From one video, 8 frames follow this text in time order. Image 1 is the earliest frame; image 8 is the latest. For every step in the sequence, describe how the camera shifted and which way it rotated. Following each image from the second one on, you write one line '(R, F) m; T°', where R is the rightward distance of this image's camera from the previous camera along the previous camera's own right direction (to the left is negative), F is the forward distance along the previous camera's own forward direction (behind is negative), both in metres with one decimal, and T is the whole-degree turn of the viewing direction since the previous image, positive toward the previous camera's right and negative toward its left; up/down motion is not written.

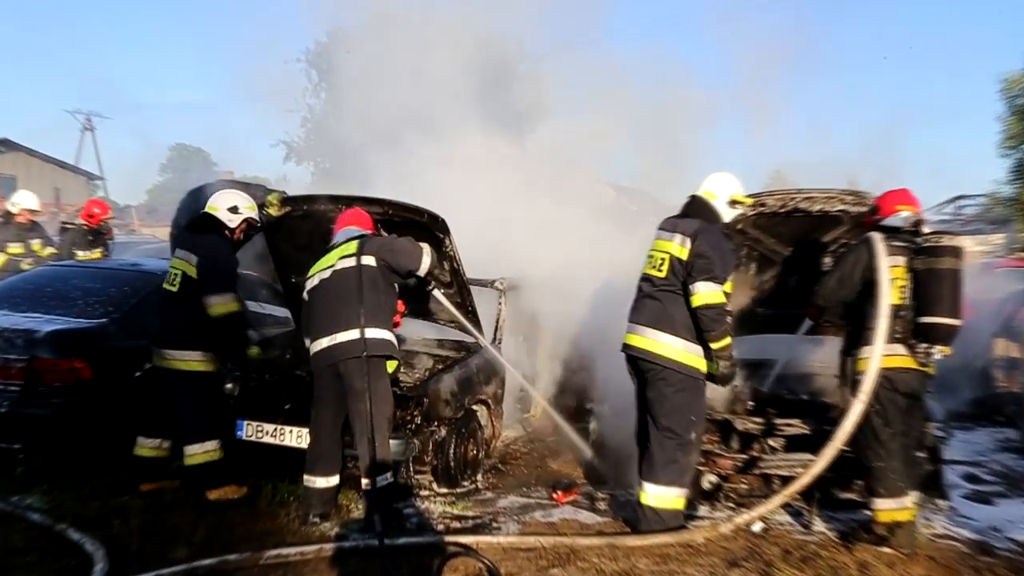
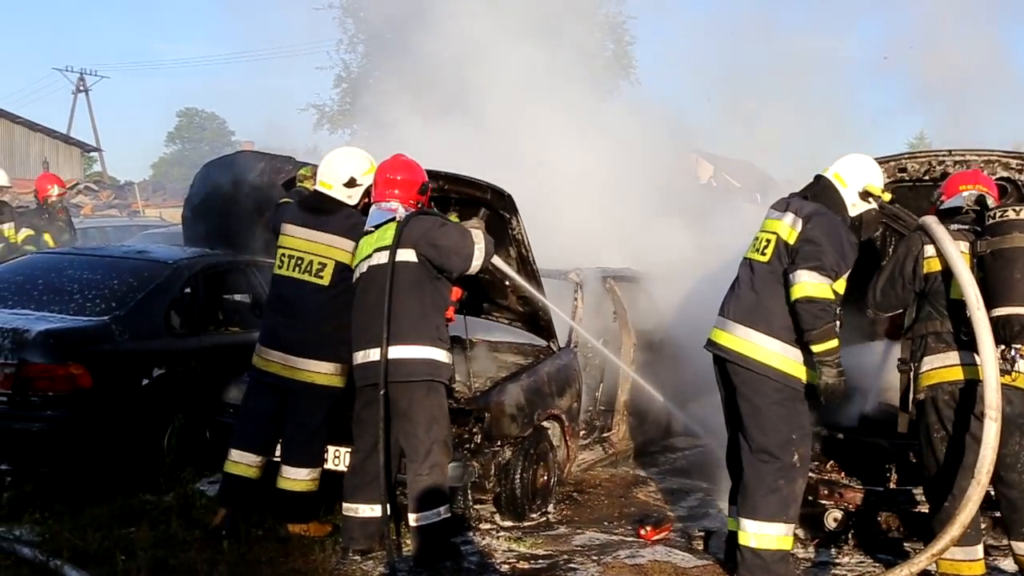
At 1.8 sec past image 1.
(-0.4, +0.8) m; -1°
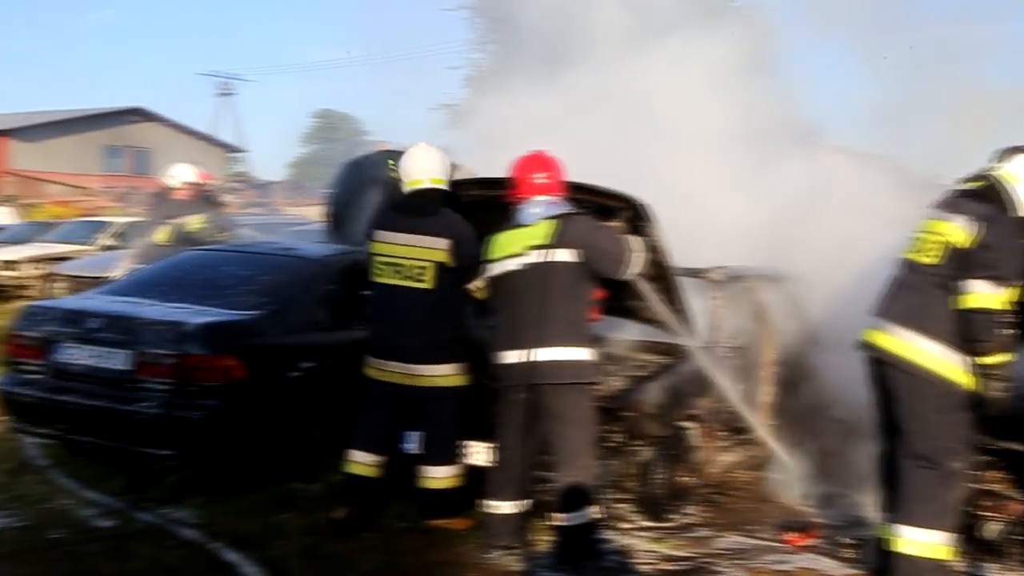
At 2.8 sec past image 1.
(-0.4, 0.0) m; -5°
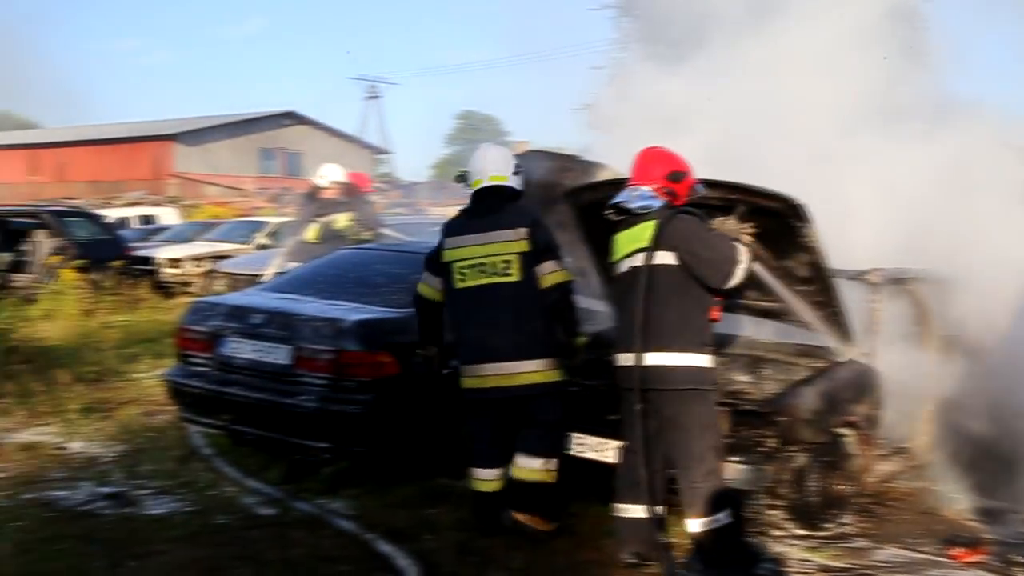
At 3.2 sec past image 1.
(-0.5, 0.0) m; -5°
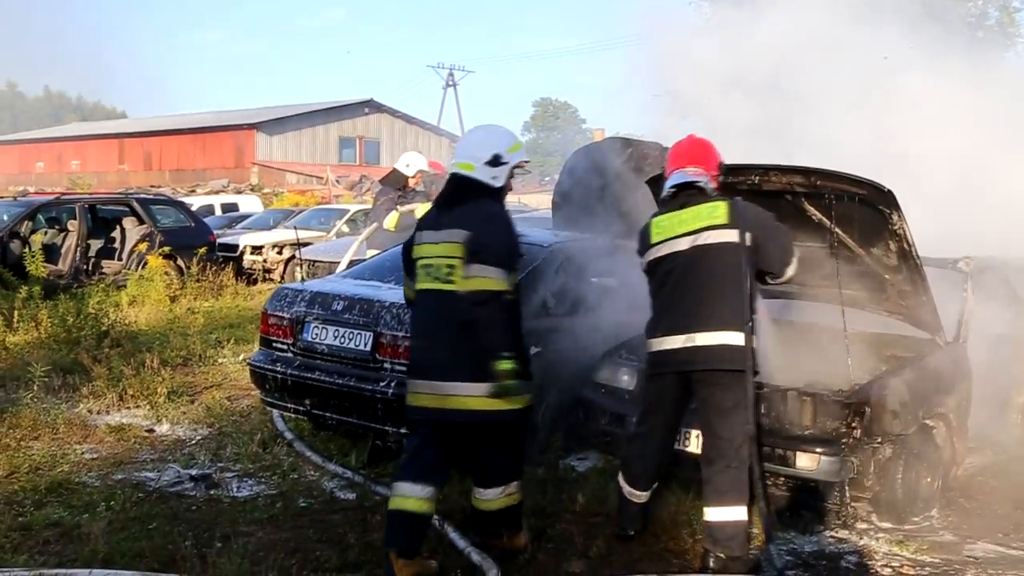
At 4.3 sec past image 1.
(-0.3, 0.0) m; -2°
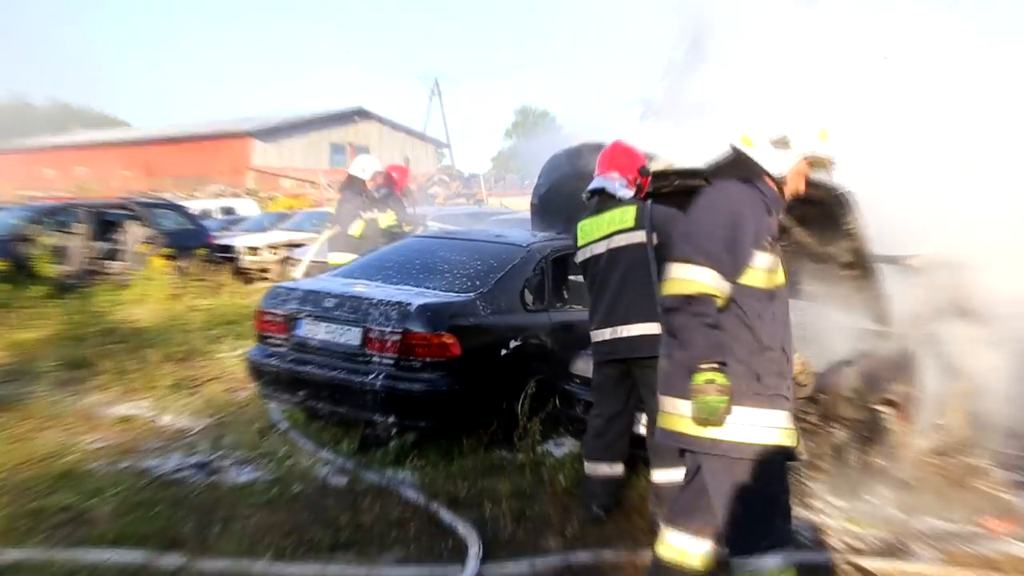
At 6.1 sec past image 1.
(+0.1, -0.3) m; 0°
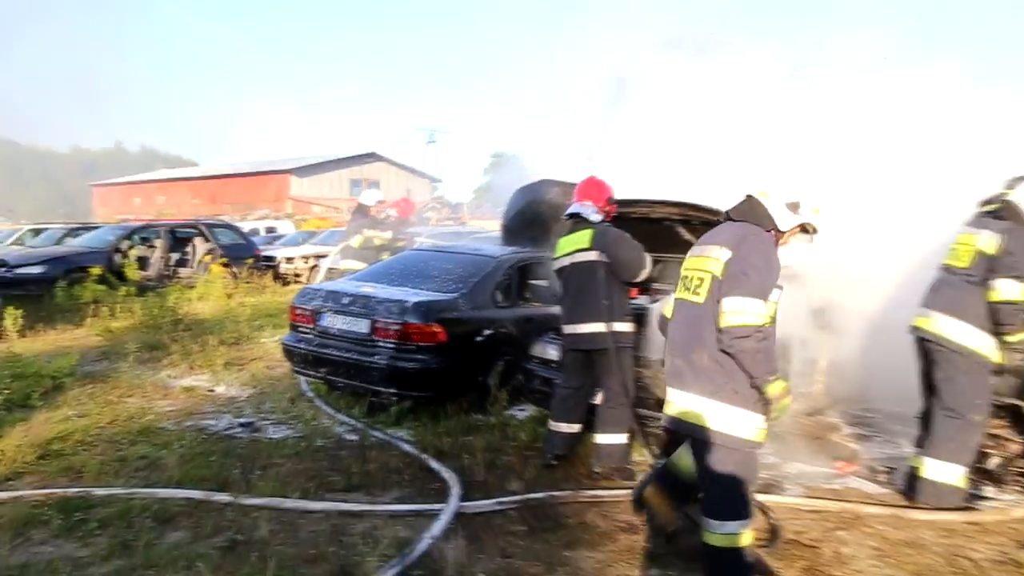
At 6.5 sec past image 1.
(+0.4, -1.4) m; -2°
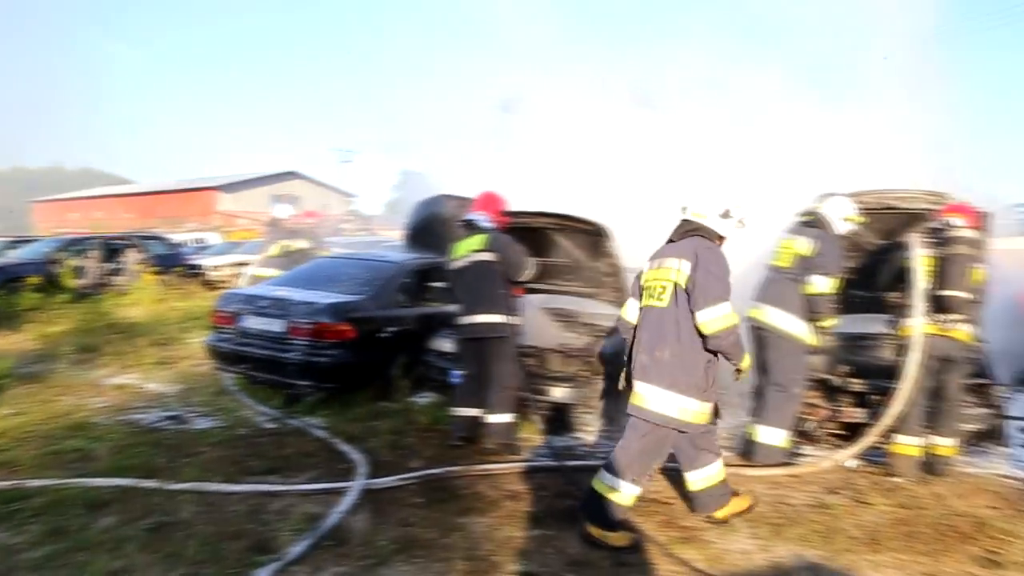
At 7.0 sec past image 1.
(+0.4, -0.8) m; +4°
